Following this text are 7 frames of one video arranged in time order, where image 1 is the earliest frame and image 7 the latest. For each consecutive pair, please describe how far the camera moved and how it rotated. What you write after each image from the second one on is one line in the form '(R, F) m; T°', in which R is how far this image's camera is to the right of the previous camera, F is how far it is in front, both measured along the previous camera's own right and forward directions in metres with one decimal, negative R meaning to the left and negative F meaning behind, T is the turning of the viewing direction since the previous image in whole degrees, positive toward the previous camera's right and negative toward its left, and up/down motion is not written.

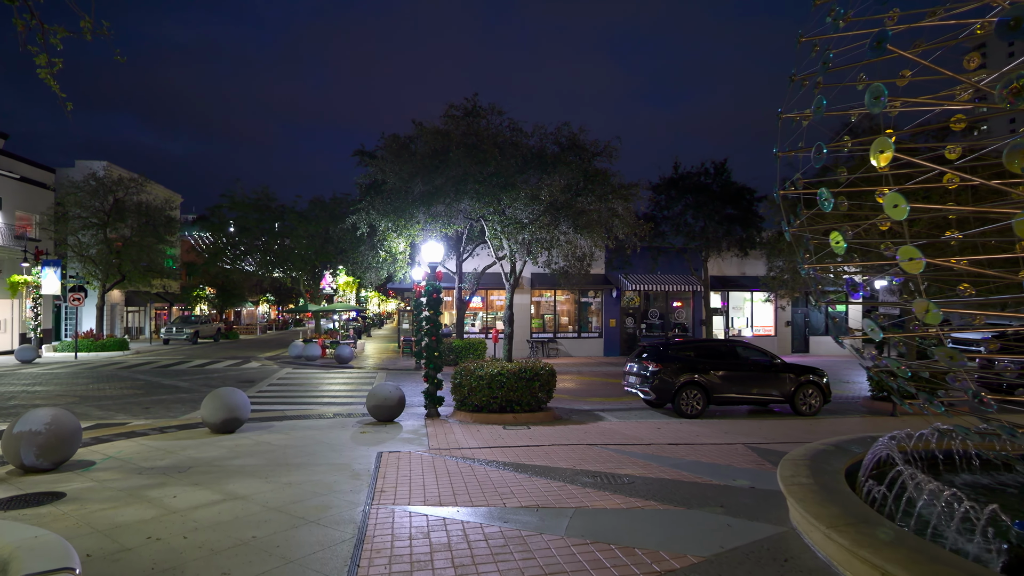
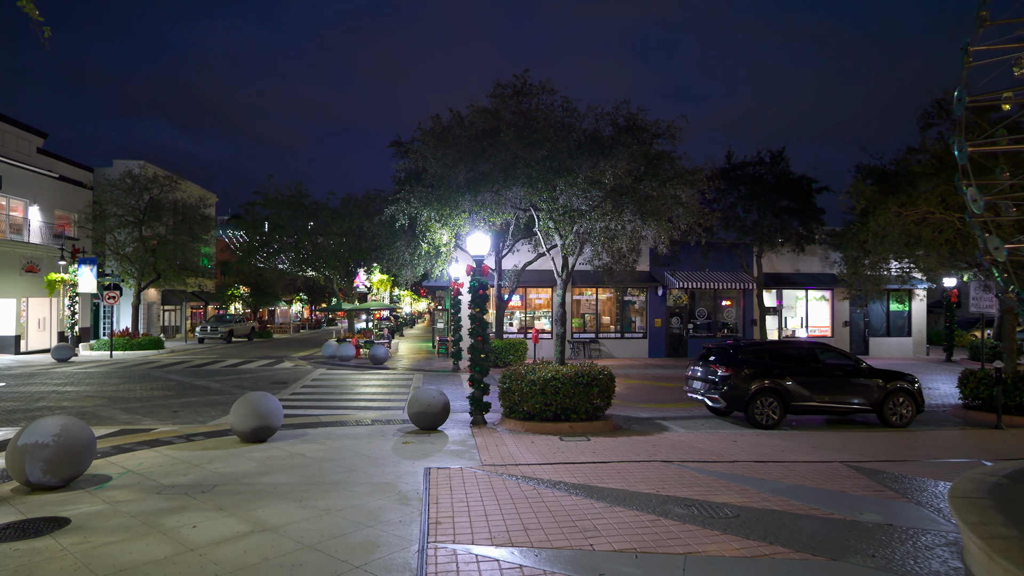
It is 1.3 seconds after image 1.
(-0.6, +1.3) m; -3°
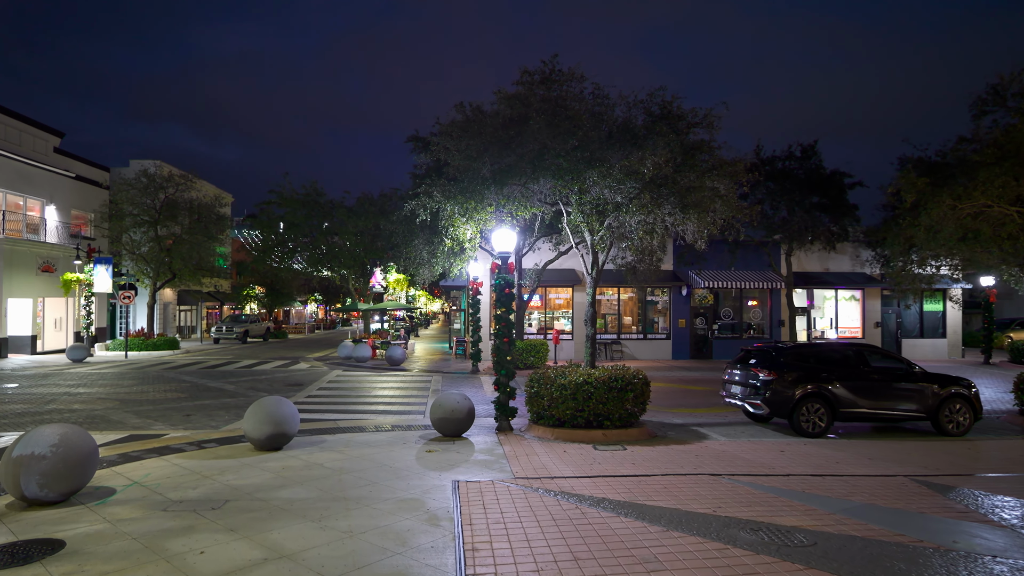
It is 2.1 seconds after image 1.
(-0.3, +0.7) m; -1°
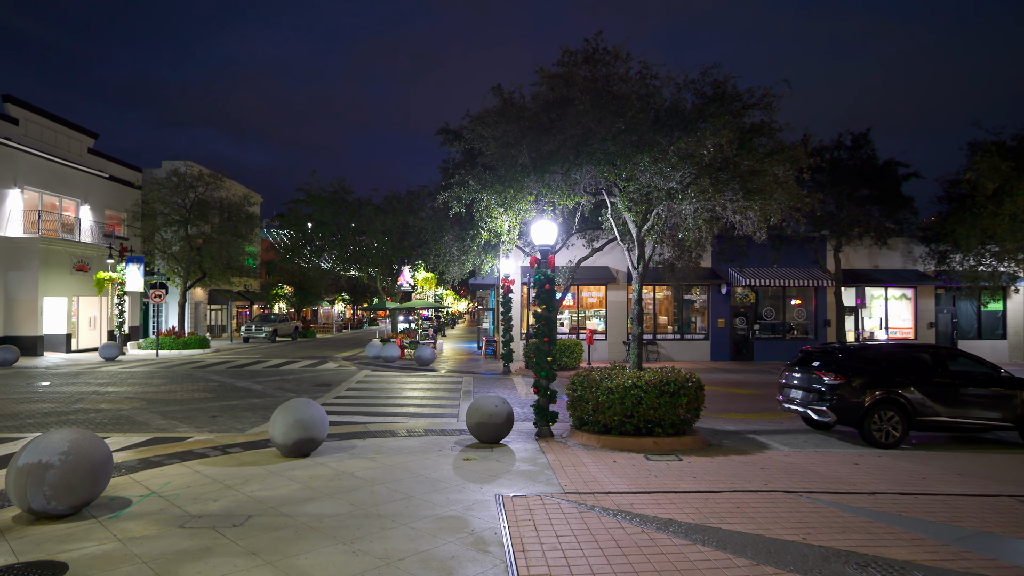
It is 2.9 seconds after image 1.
(-0.3, +0.8) m; -2°
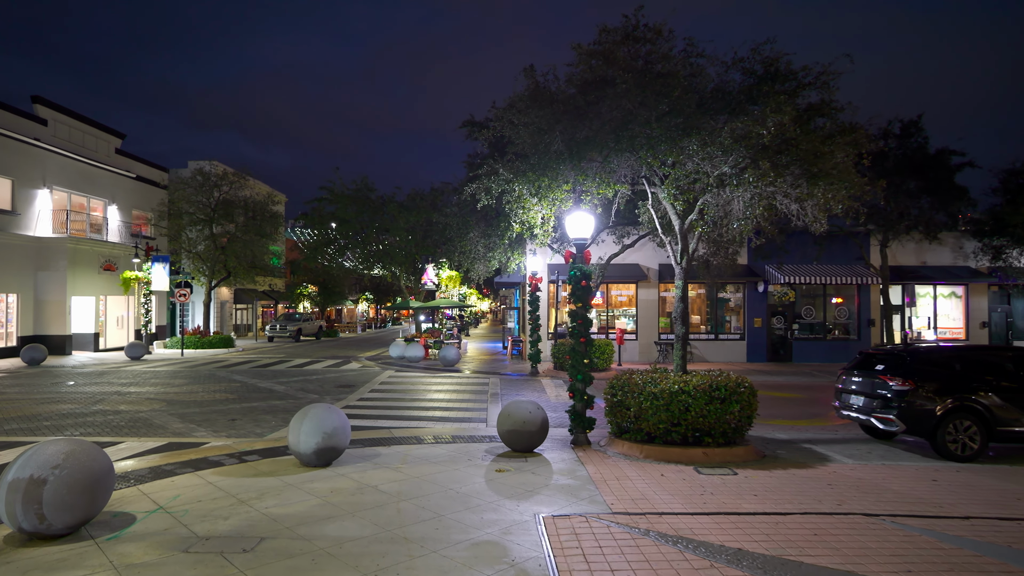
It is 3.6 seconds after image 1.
(-0.2, +0.8) m; -2°
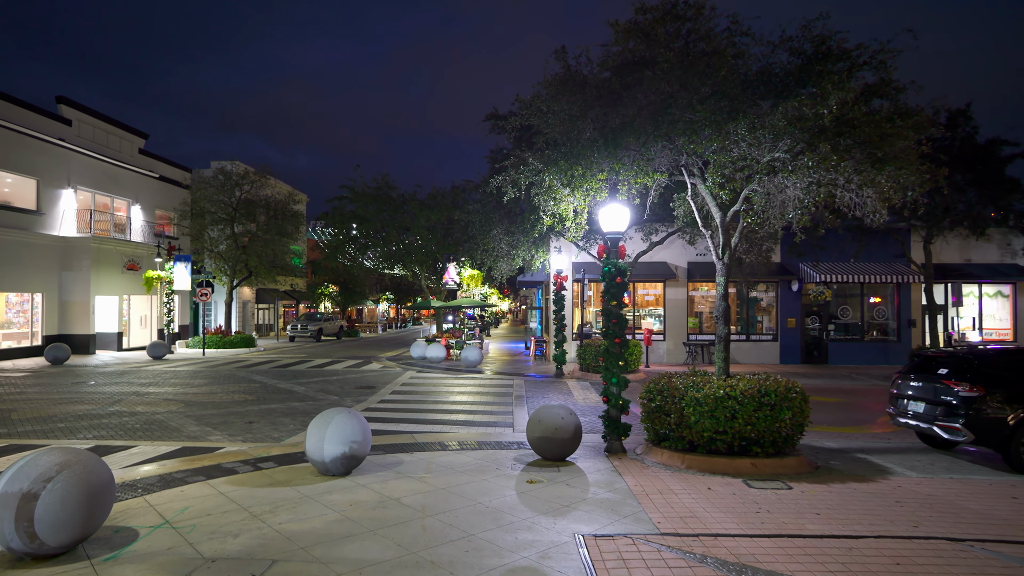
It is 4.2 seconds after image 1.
(-0.2, +0.7) m; -2°
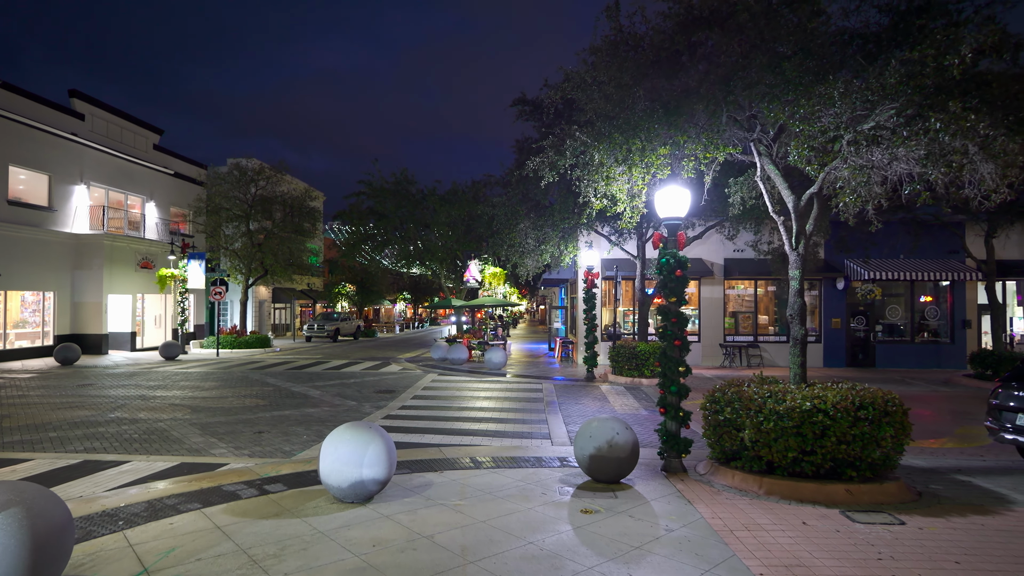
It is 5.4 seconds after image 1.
(-0.4, +1.3) m; -2°
